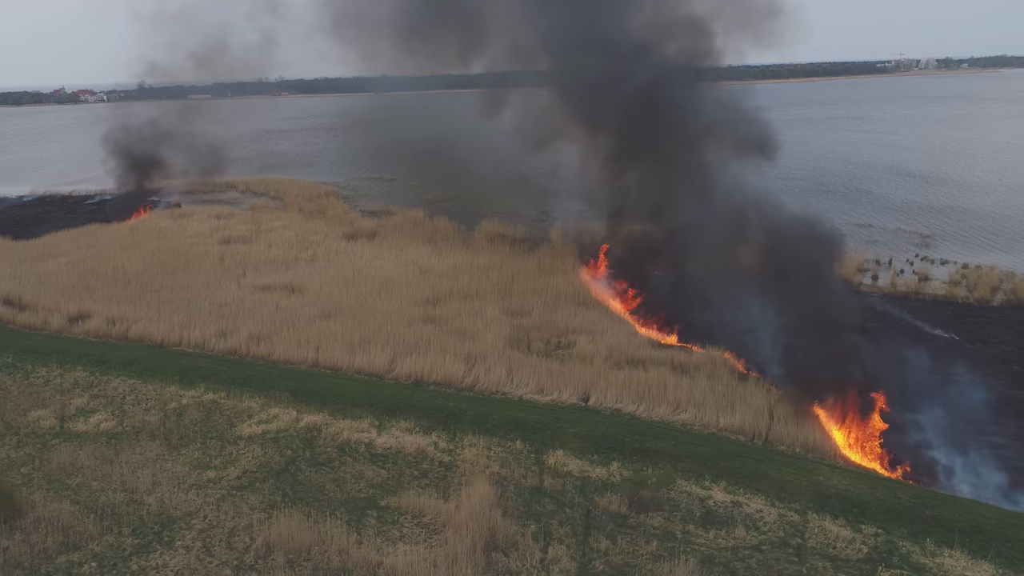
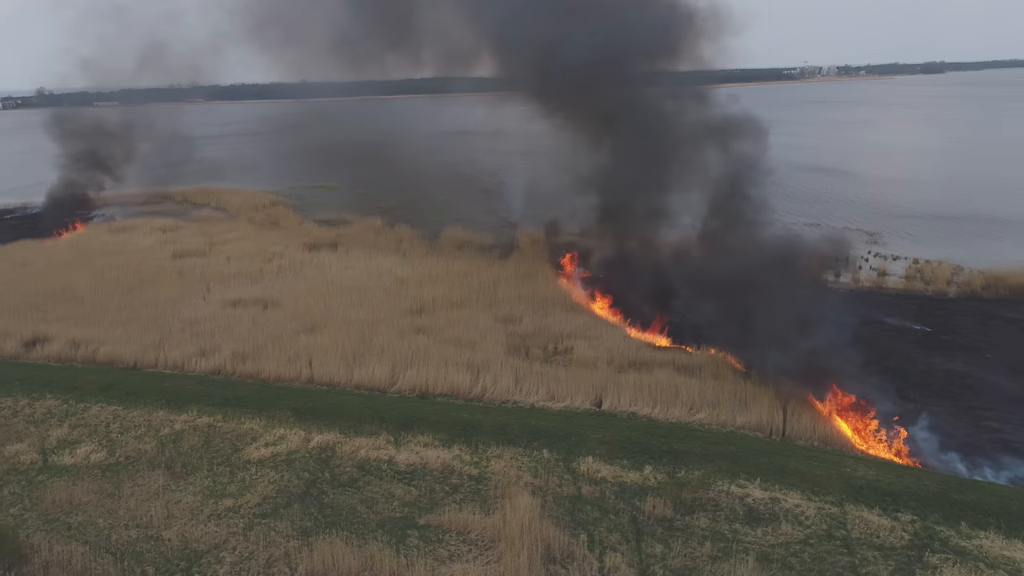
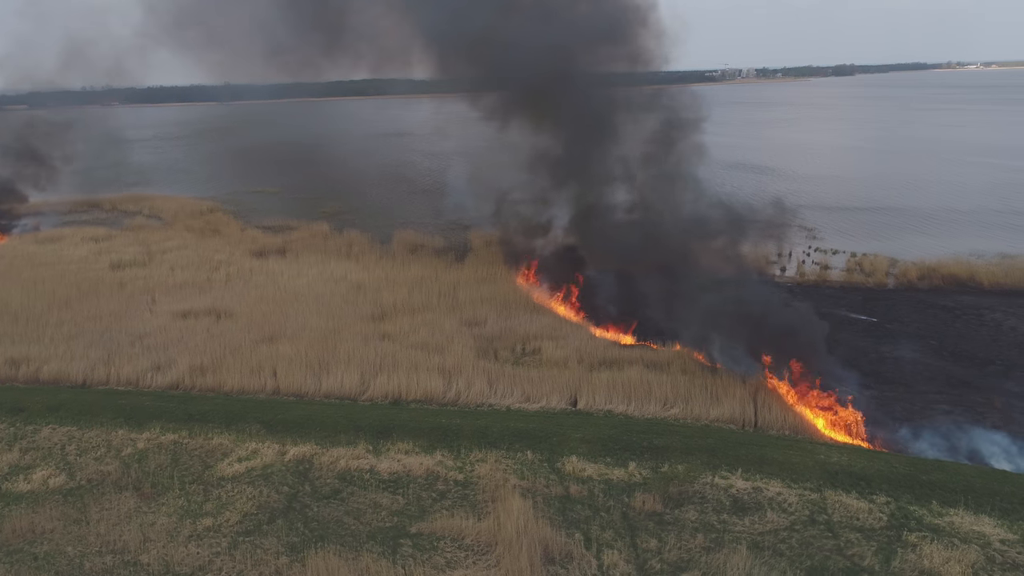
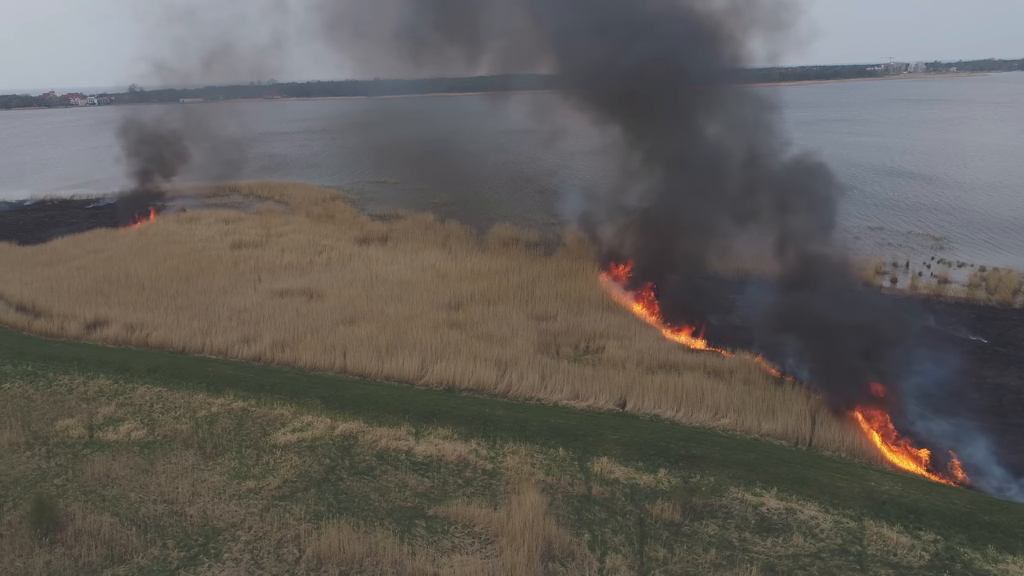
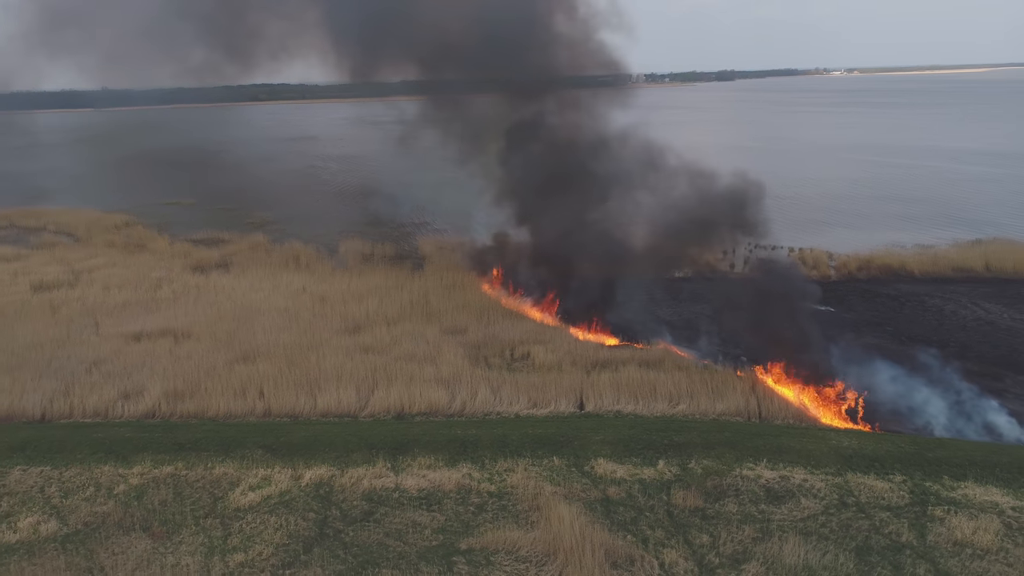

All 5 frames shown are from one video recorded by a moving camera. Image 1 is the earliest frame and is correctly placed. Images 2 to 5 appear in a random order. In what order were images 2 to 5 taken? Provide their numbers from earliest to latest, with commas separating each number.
4, 2, 3, 5
